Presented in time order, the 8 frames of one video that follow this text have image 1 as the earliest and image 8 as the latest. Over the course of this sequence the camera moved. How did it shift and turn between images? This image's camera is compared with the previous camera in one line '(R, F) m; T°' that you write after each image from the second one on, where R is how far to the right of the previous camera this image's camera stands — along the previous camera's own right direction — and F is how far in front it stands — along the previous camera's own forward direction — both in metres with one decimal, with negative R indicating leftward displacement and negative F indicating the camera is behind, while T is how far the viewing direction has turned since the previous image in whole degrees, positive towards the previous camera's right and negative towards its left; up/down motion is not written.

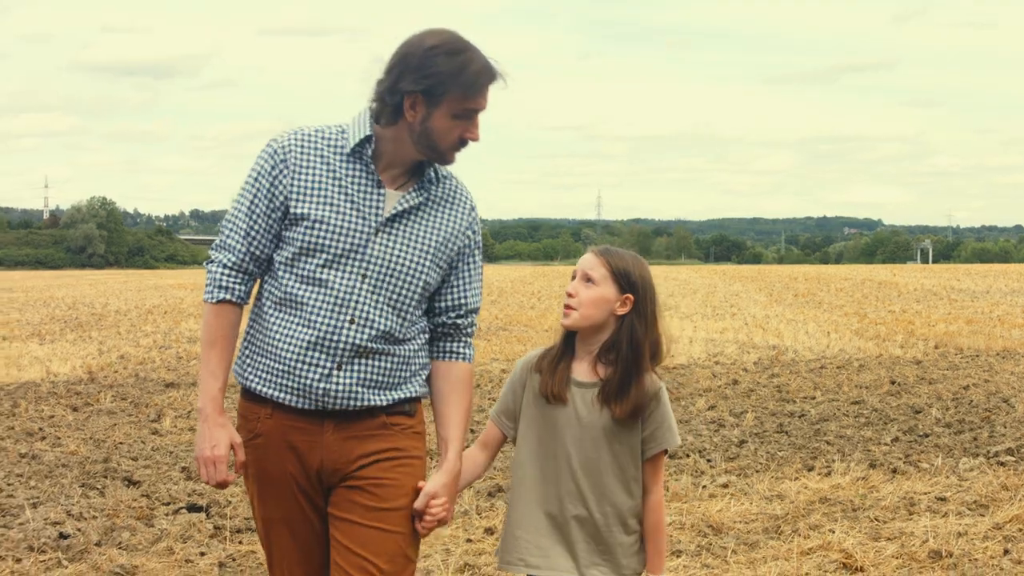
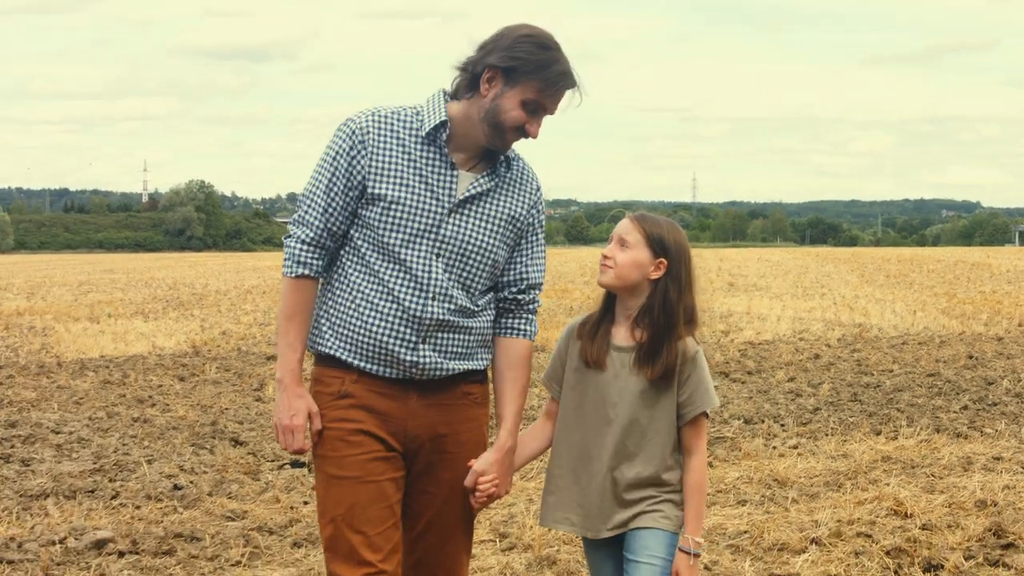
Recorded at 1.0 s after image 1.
(+0.1, -0.6) m; -5°
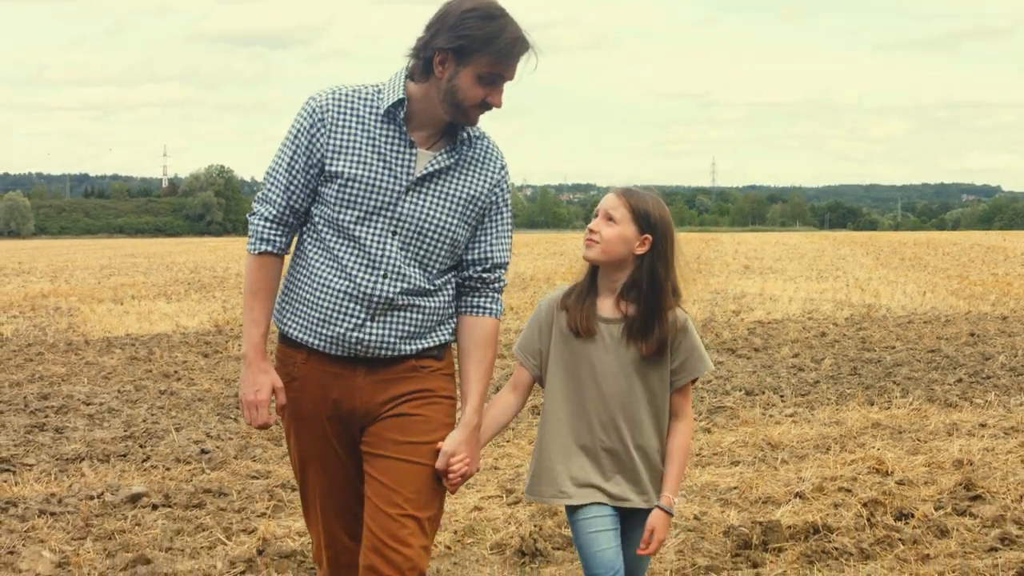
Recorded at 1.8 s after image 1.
(+0.1, -0.4) m; -1°
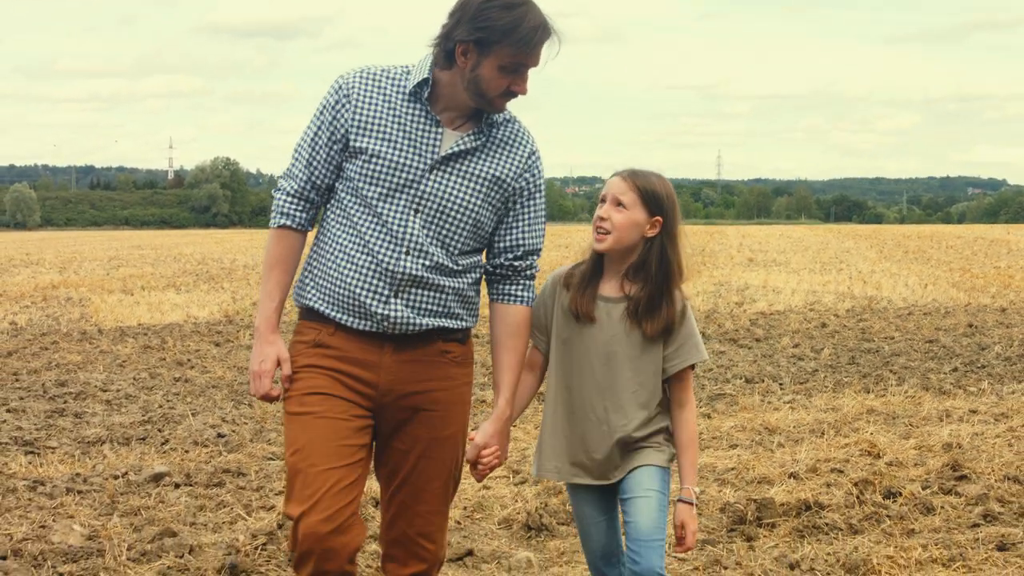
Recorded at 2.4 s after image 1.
(0.0, -0.3) m; 0°
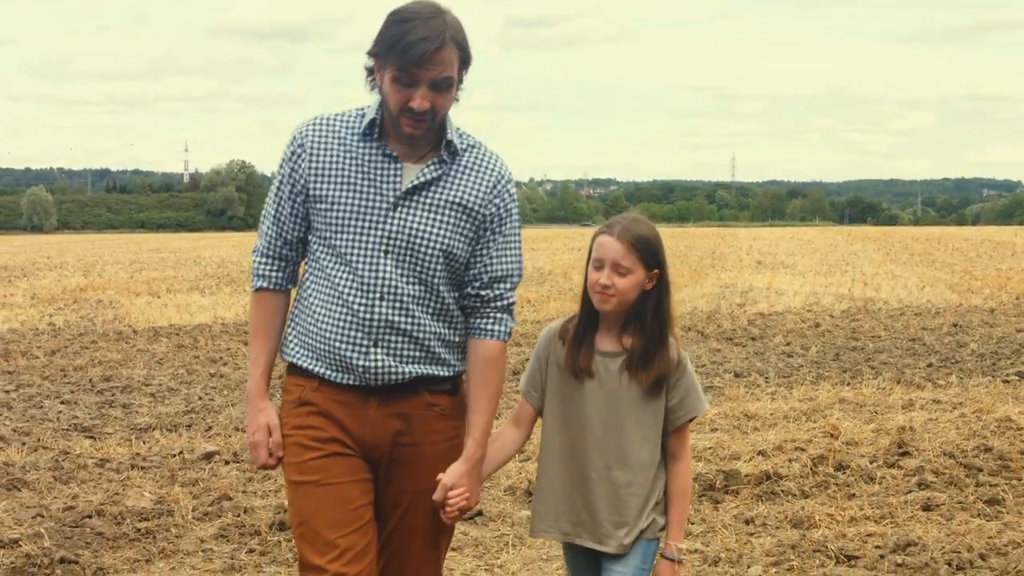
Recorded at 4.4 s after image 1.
(+0.1, -1.0) m; -1°
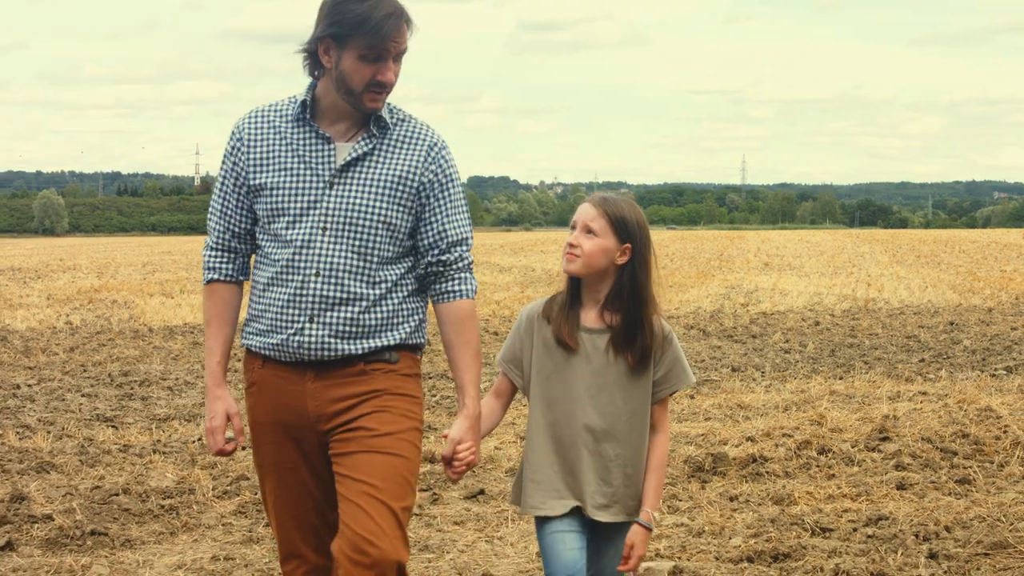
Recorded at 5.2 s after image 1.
(+0.1, -0.4) m; -1°
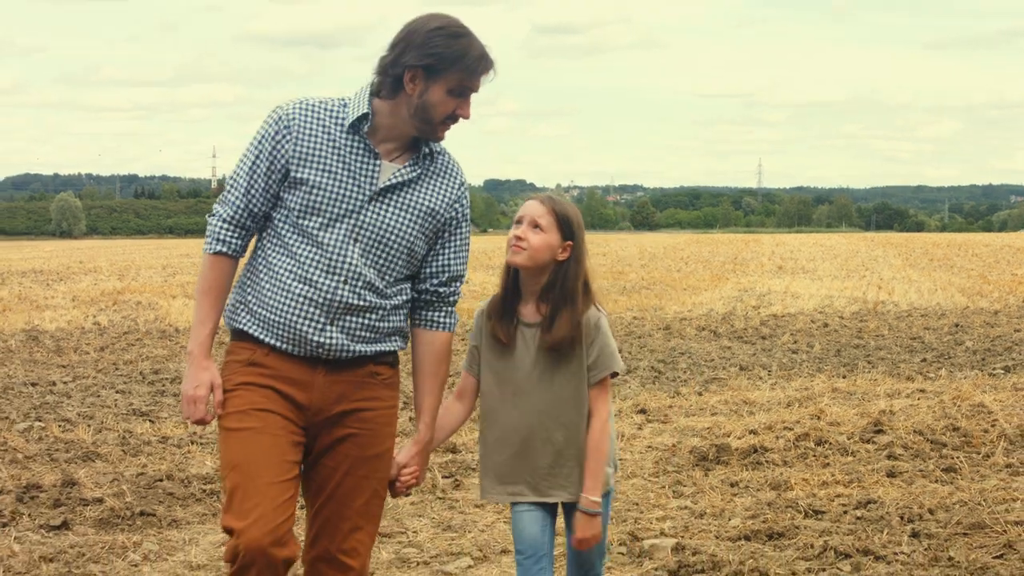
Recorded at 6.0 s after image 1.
(0.0, -0.5) m; -1°
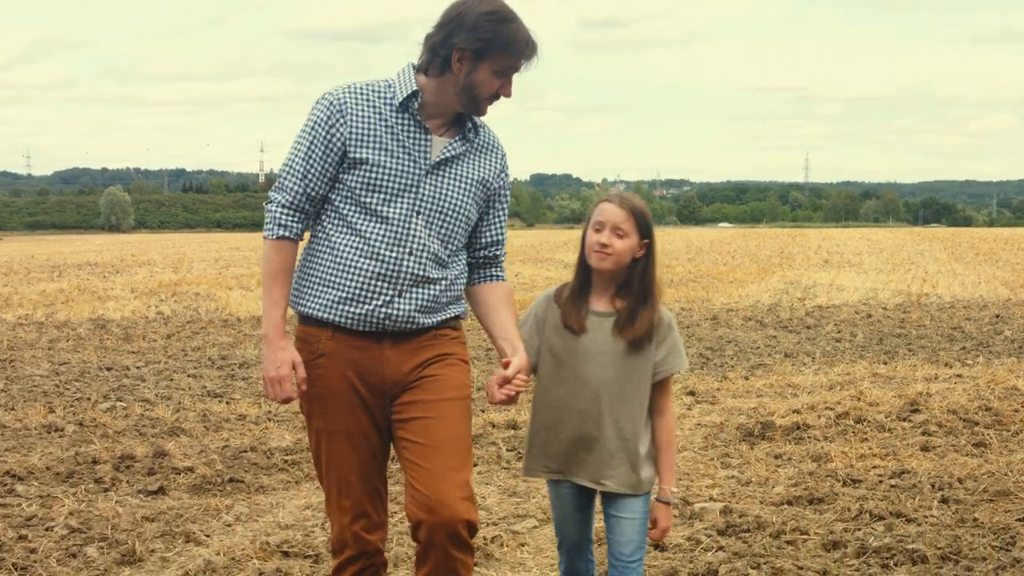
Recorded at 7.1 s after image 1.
(-0.1, -0.6) m; -2°
